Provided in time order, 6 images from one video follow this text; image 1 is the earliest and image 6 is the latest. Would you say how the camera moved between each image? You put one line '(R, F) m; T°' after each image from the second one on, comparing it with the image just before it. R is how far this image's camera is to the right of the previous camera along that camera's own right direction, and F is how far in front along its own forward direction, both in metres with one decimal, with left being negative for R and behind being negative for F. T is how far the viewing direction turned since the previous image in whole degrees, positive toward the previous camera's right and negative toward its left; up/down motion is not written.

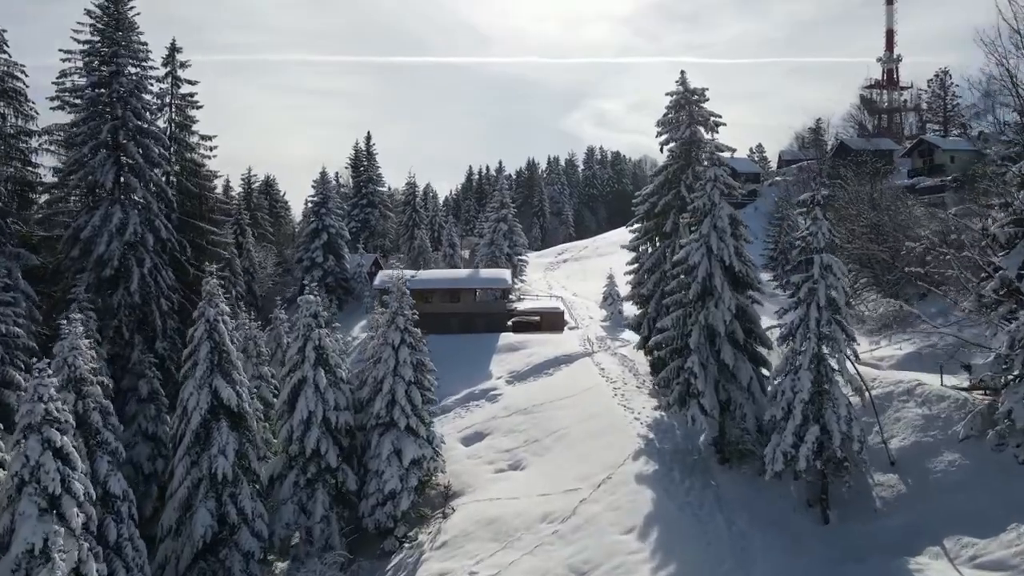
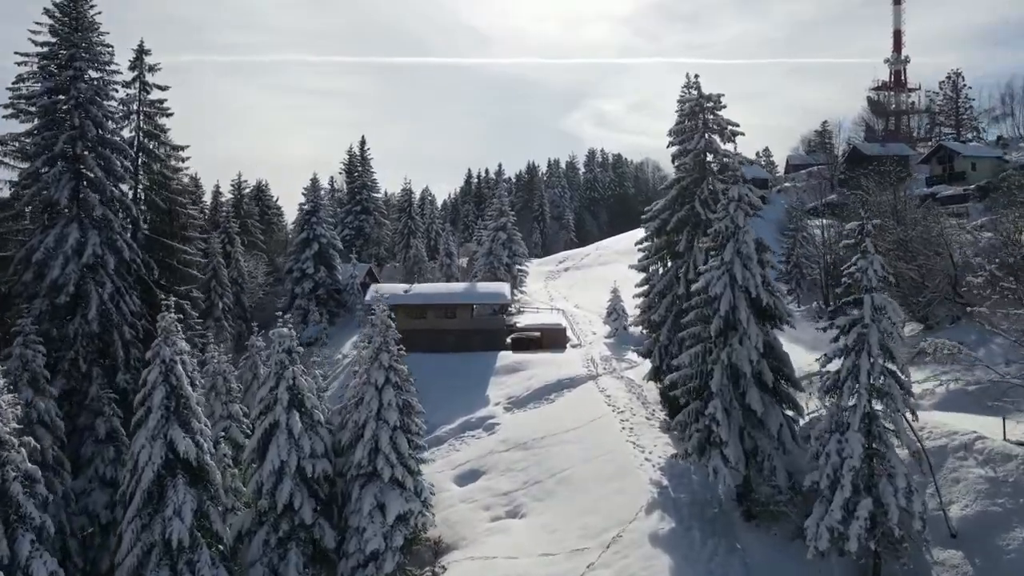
(0.0, +2.3) m; 0°
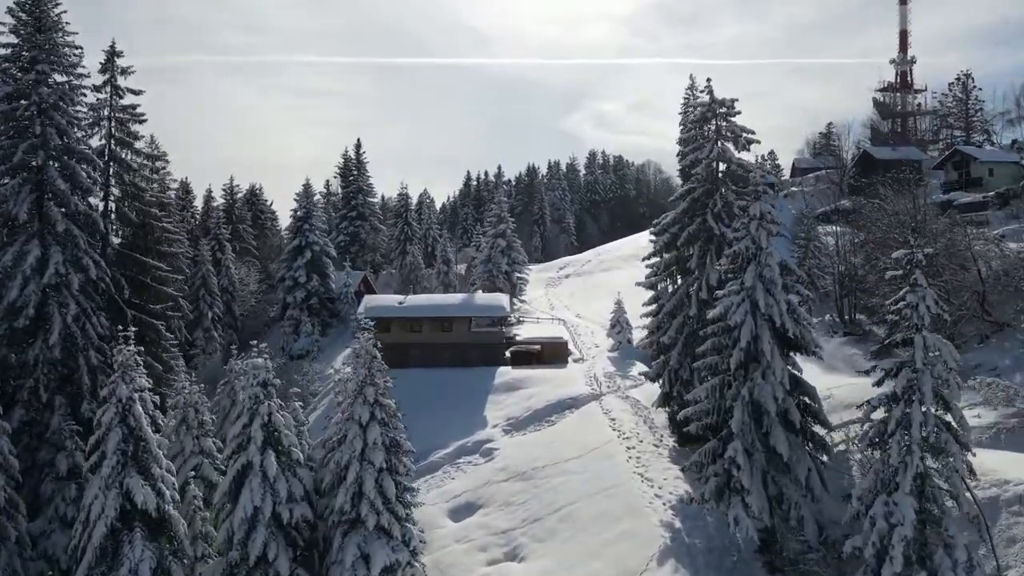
(0.0, +1.8) m; 0°
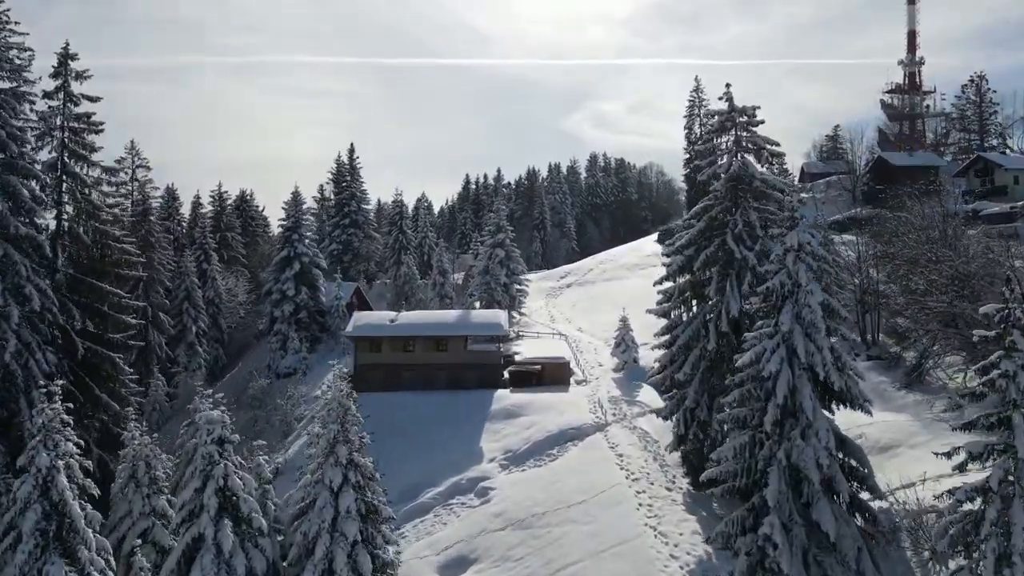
(+0.1, +2.4) m; 0°
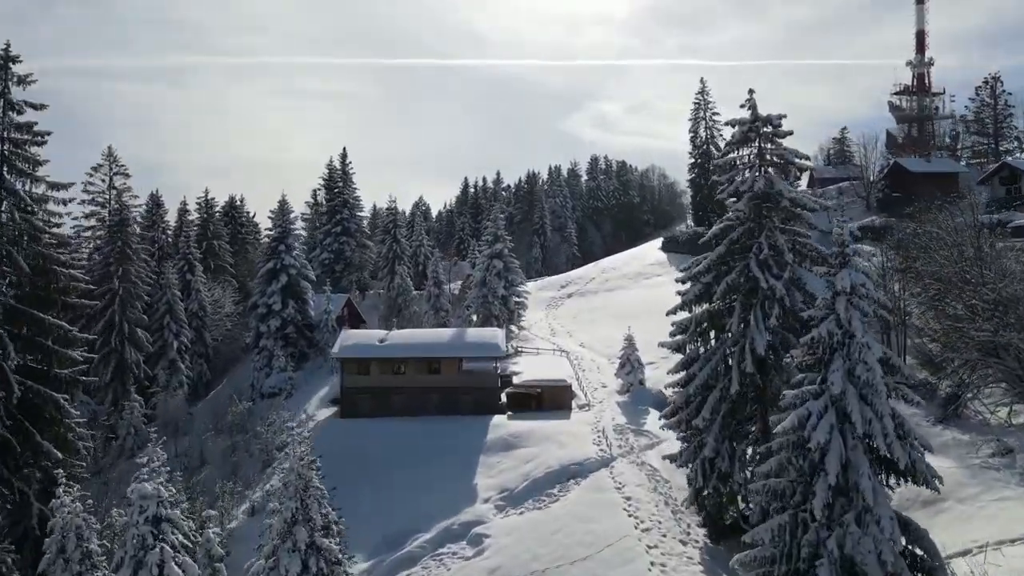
(+0.1, +2.4) m; 0°
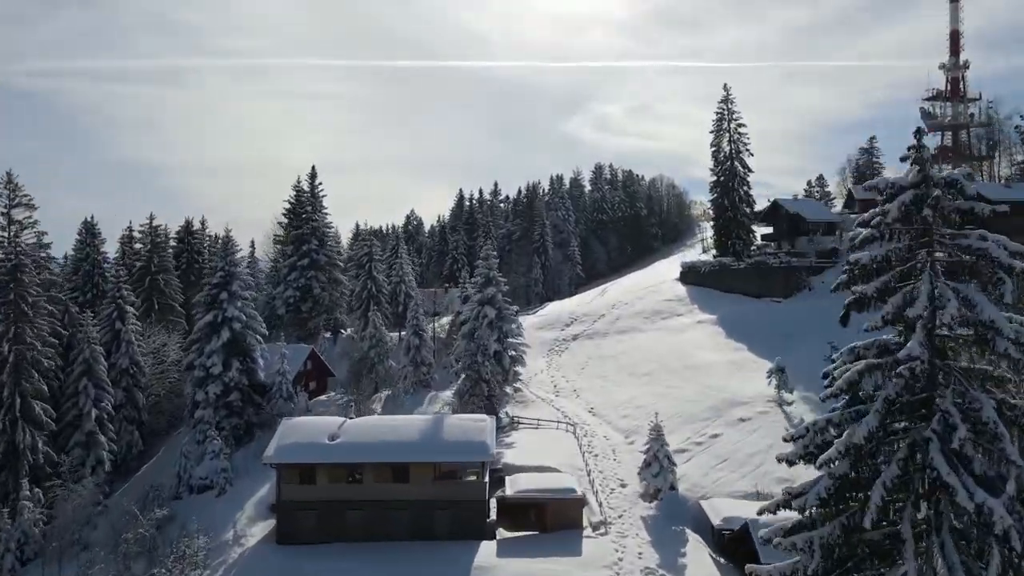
(+0.3, +8.5) m; 0°
